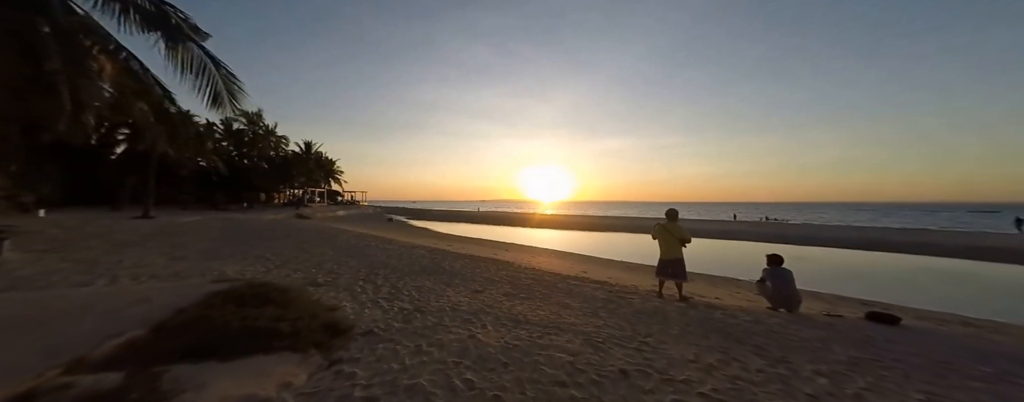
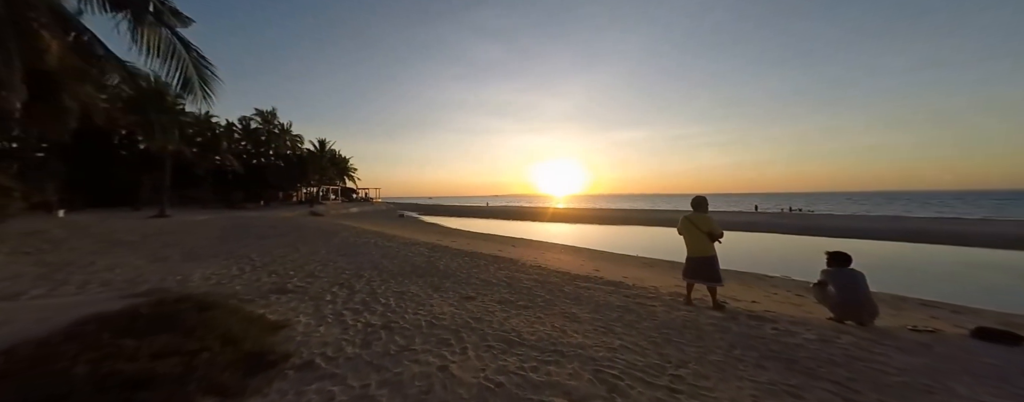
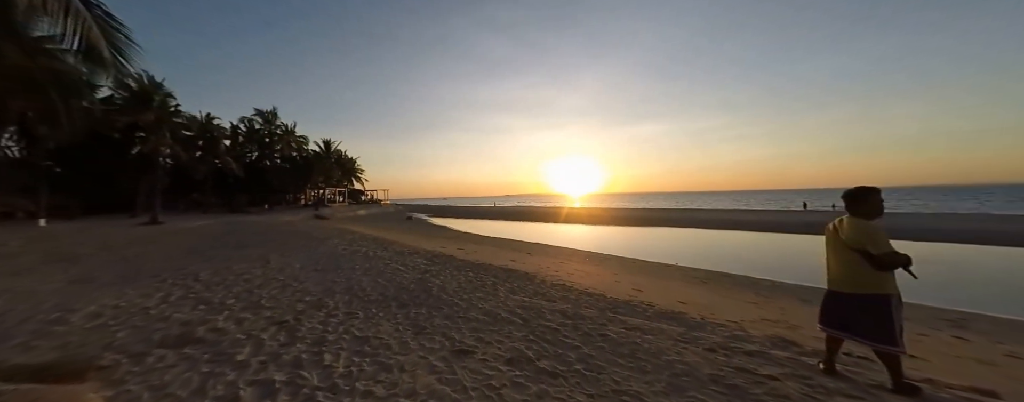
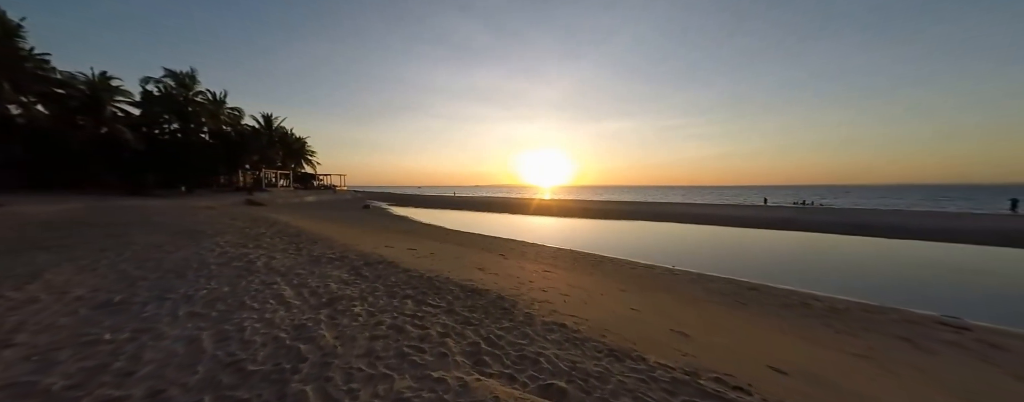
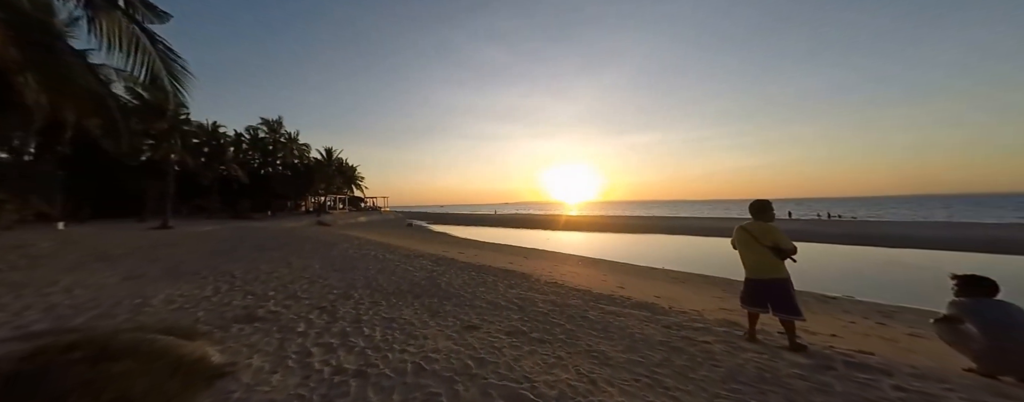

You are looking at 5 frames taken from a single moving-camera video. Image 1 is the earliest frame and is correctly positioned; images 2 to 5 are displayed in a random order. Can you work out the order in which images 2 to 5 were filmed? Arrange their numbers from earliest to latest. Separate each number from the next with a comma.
2, 5, 3, 4
